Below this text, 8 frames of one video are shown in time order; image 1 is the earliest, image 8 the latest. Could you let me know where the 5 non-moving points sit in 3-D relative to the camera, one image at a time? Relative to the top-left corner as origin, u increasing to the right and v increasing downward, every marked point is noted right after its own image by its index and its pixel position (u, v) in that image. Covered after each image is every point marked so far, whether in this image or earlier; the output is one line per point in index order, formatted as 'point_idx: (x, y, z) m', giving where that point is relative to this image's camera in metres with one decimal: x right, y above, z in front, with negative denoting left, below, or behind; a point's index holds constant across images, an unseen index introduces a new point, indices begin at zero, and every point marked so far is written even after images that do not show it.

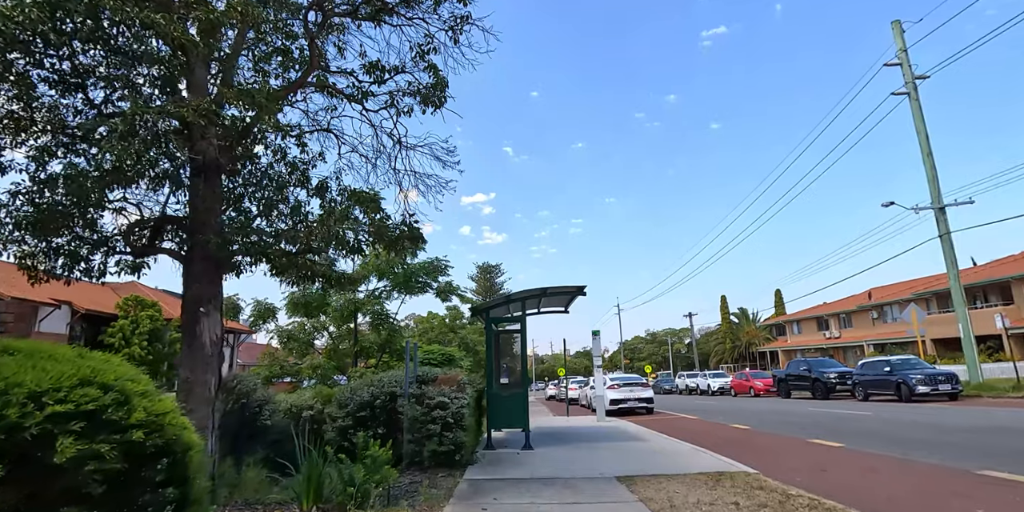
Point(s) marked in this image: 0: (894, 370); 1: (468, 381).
0: (+14.3, -4.2, +19.8) m
1: (-0.8, -2.2, +9.1) m
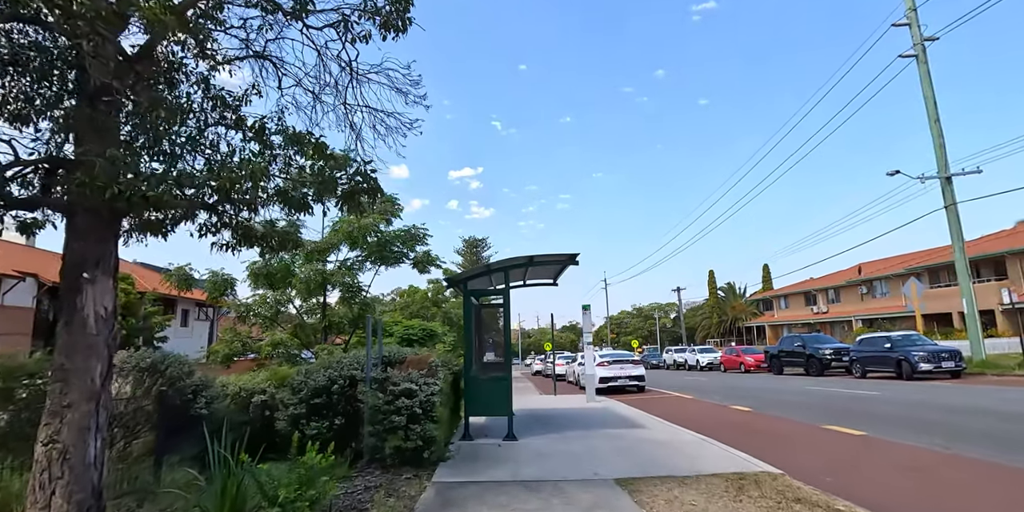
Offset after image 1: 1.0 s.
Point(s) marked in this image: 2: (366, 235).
0: (+13.7, -3.2, +19.0) m
1: (-1.0, -1.6, +7.9) m
2: (-3.8, +0.5, +13.6) m
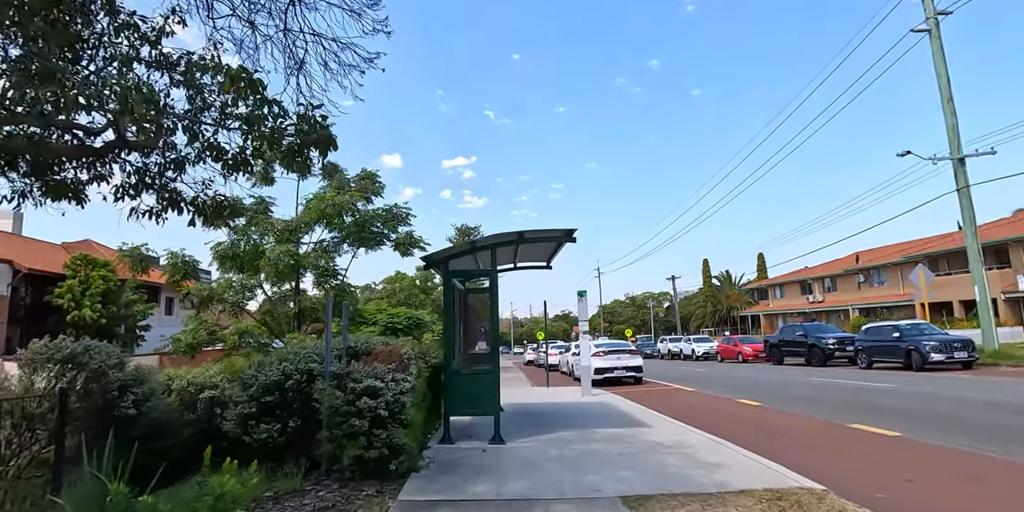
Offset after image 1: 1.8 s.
0: (+13.4, -2.7, +18.1) m
1: (-1.2, -1.3, +6.8) m
2: (-4.0, +1.0, +12.5) m
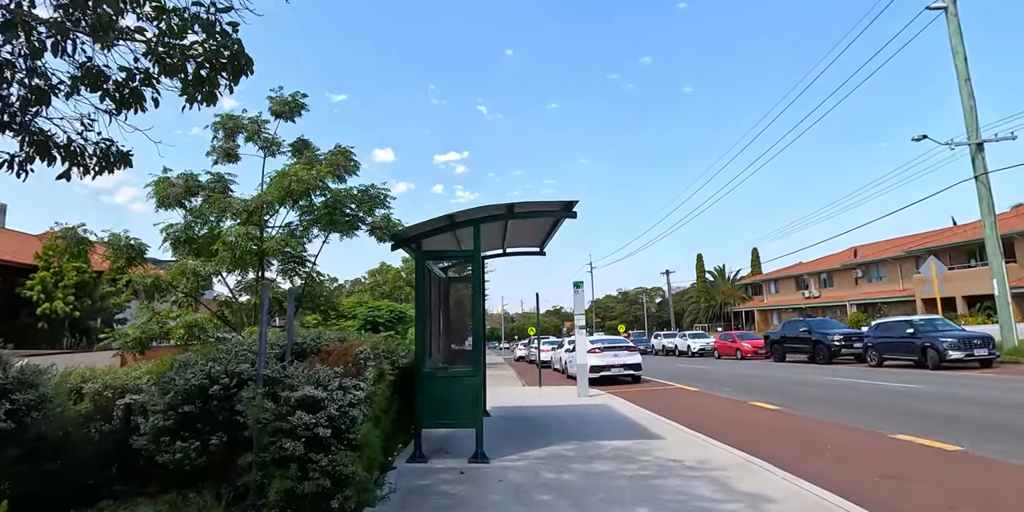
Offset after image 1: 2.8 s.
0: (+13.1, -2.4, +17.0) m
1: (-1.4, -1.0, +5.4) m
2: (-4.2, +1.3, +11.1) m
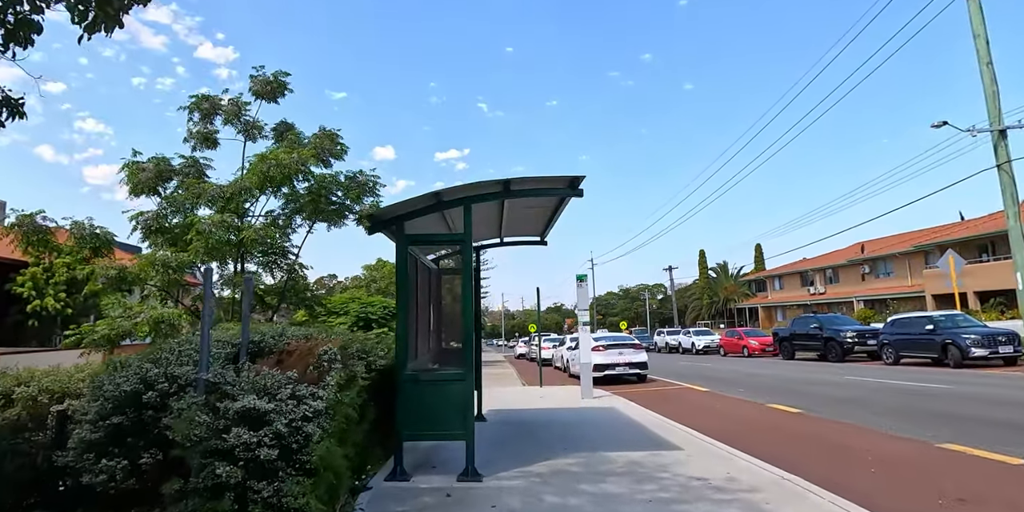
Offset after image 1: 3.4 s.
0: (+13.0, -2.2, +16.2) m
1: (-1.4, -0.9, +4.6) m
2: (-4.3, +1.5, +10.3) m
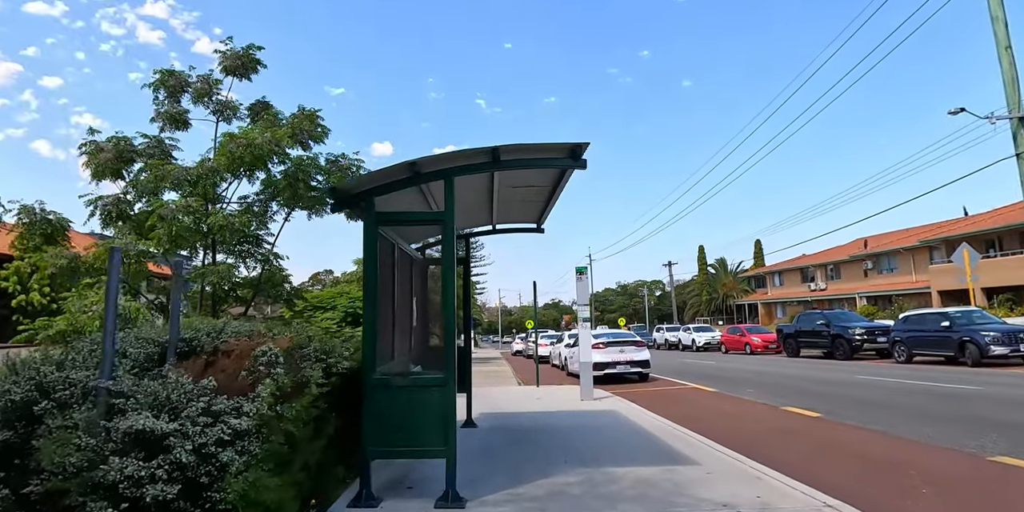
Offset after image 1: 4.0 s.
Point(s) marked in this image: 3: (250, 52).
0: (+12.9, -2.0, +15.5) m
1: (-1.5, -0.7, +3.8) m
2: (-4.4, +1.7, +9.4) m
3: (-5.0, +3.9, +10.2) m
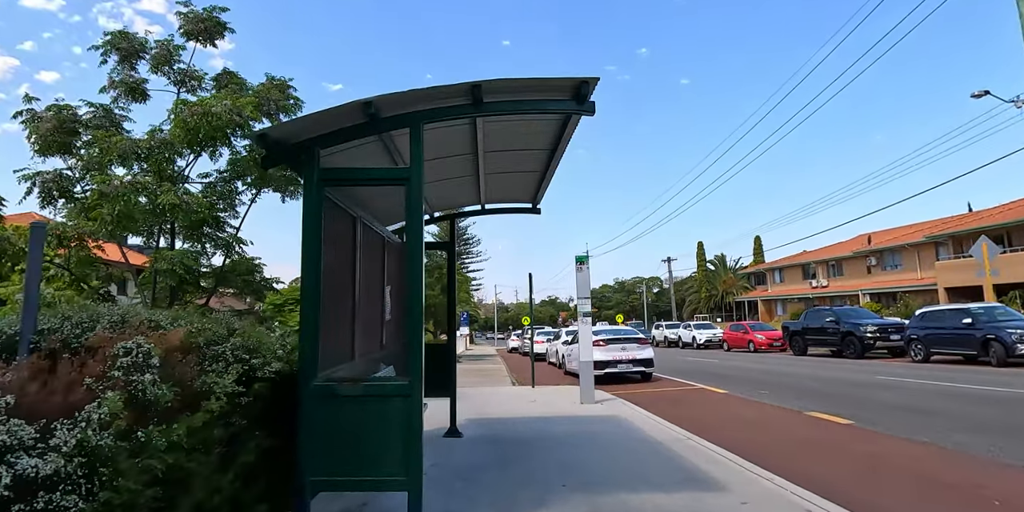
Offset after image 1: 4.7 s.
0: (+12.7, -1.8, +14.5) m
1: (-1.6, -0.5, +2.8) m
2: (-4.5, +1.9, +8.4) m
3: (-5.1, +4.2, +9.2) m
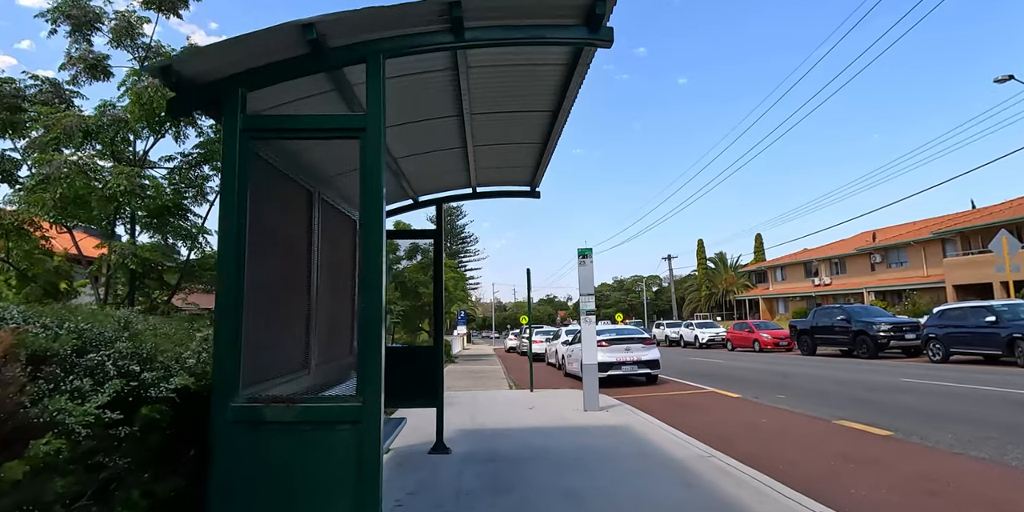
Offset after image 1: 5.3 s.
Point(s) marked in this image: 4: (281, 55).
0: (+12.7, -1.7, +13.7) m
1: (-1.6, -0.4, +1.9) m
2: (-4.5, +2.0, +7.5) m
3: (-5.2, +4.3, +8.3) m
4: (-1.1, +1.0, +2.6) m
